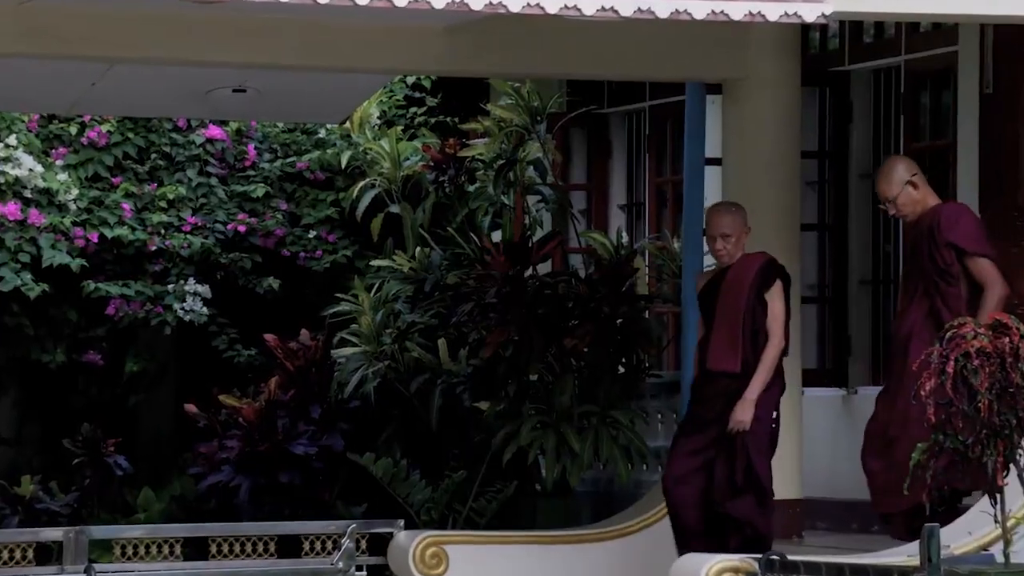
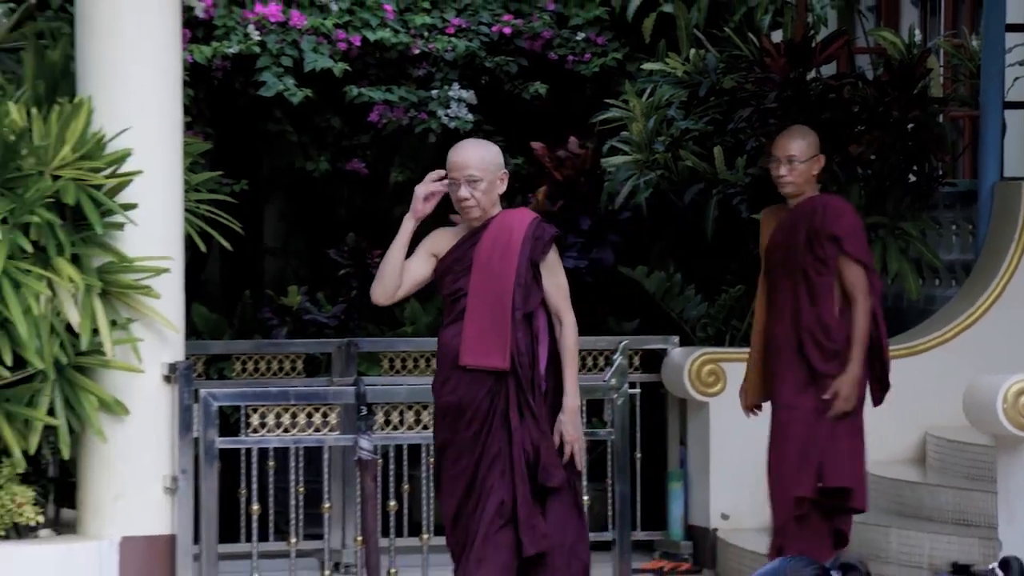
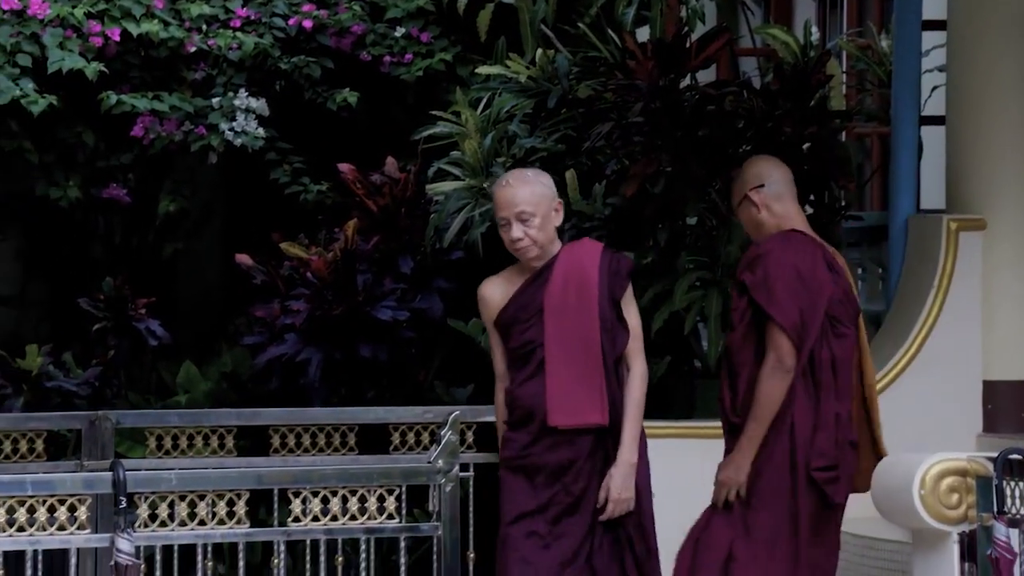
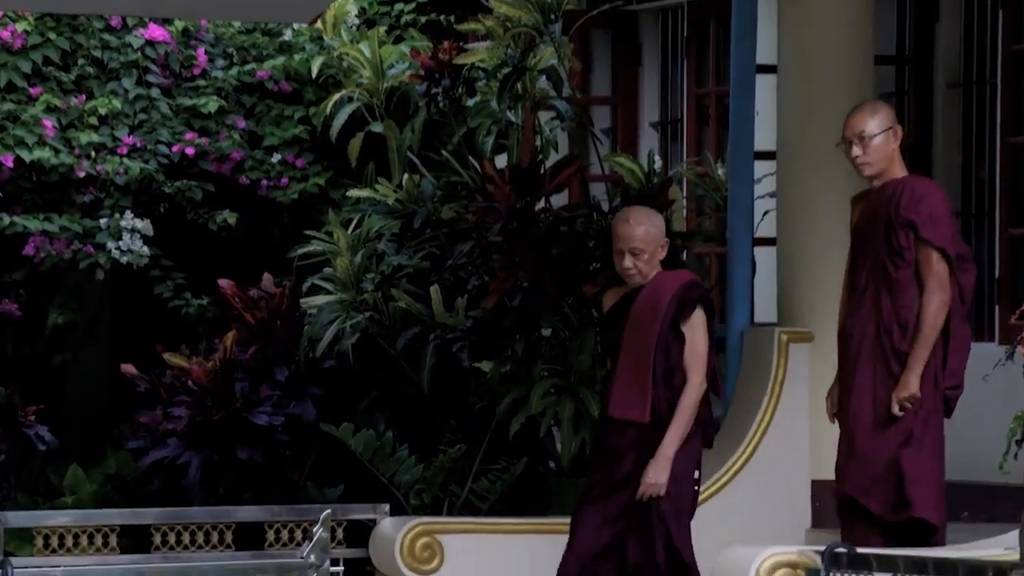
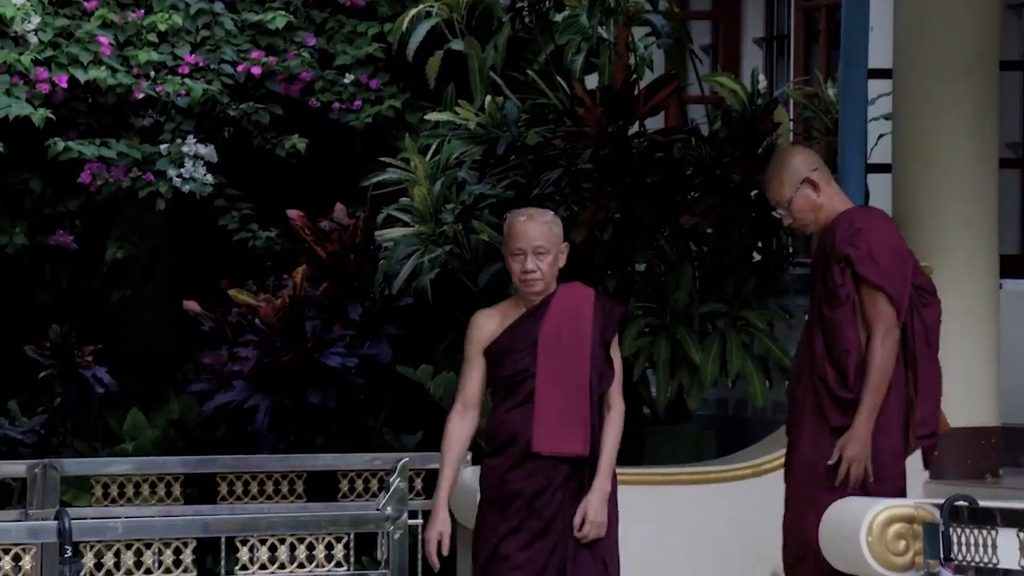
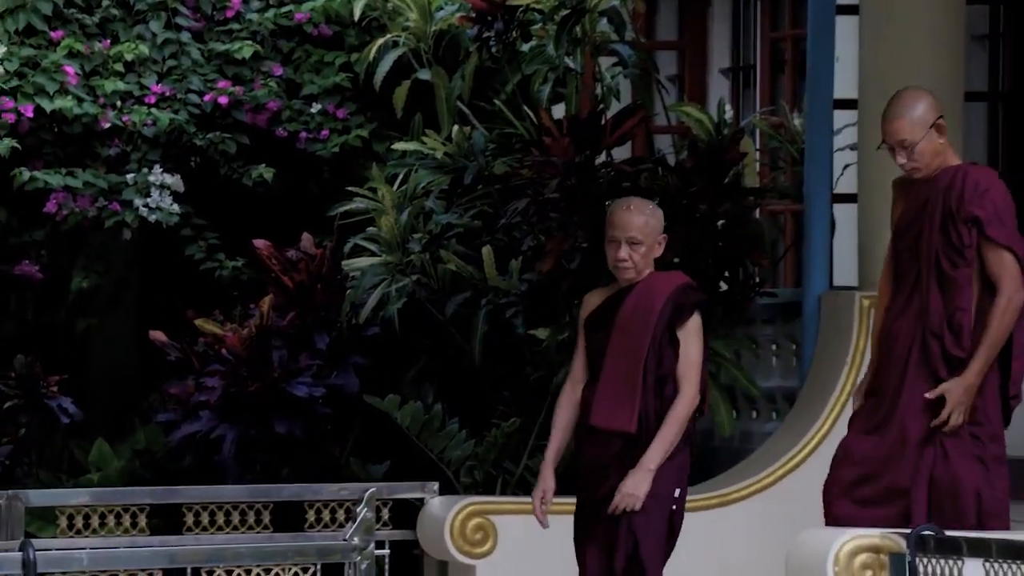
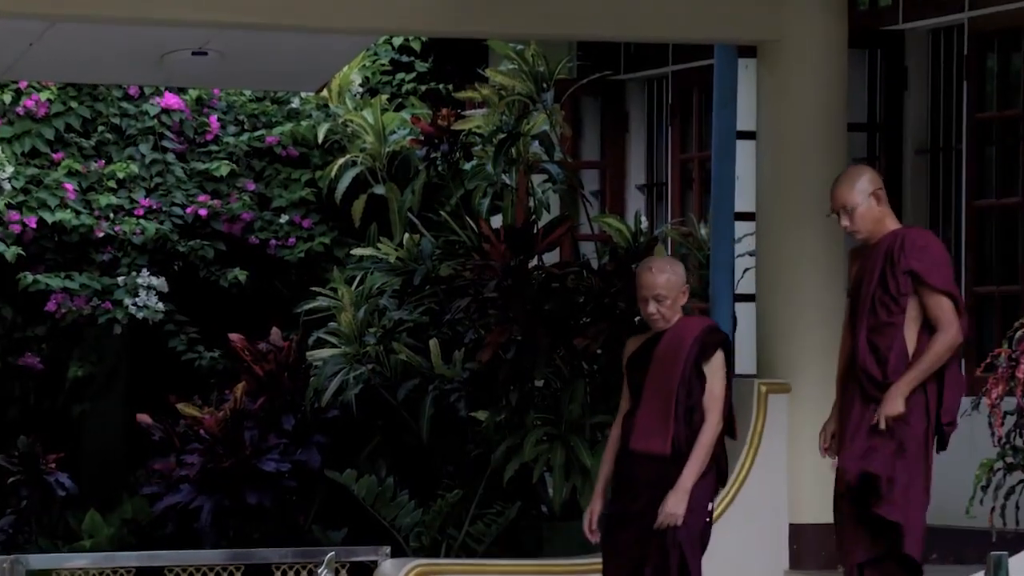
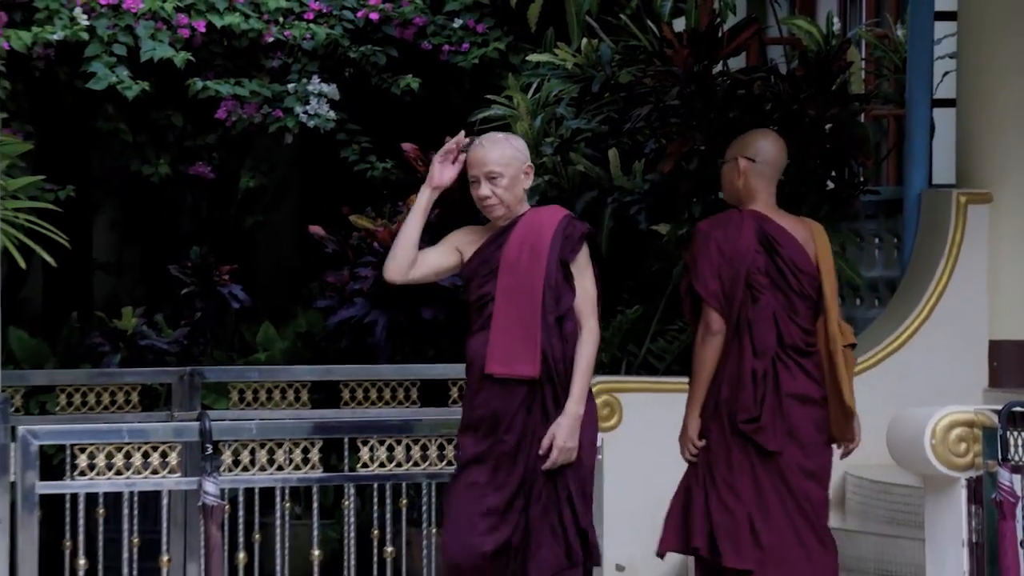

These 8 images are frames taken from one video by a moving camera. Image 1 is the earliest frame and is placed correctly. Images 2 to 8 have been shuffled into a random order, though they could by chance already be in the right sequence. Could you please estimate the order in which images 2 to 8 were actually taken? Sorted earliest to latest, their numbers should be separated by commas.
7, 4, 6, 5, 3, 8, 2
